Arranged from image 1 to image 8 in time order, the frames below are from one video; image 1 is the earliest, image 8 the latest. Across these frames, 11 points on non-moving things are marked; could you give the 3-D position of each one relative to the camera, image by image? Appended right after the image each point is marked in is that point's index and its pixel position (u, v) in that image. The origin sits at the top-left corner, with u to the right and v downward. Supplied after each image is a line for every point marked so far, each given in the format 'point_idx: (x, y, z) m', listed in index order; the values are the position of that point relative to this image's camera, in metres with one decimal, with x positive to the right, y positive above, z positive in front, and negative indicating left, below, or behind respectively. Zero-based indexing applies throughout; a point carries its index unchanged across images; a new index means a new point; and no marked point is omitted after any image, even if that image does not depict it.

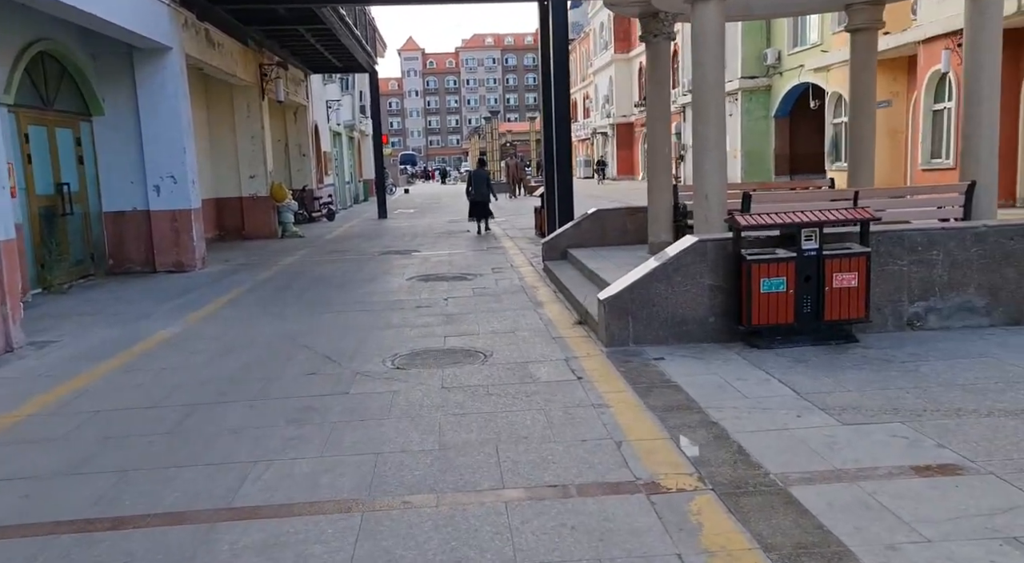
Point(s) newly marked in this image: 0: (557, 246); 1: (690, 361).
0: (+0.7, +0.5, +12.5) m
1: (+1.3, -0.6, +6.5) m
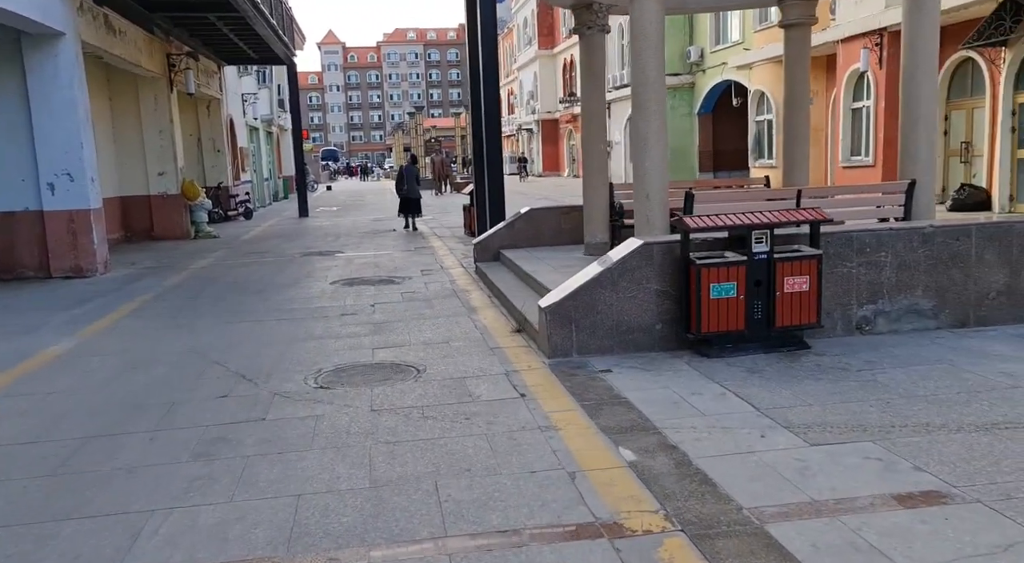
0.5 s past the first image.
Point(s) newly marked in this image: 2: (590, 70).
0: (-0.3, +0.4, +12.0) m
1: (+0.8, -0.6, +6.1) m
2: (+0.9, +2.4, +10.5) m
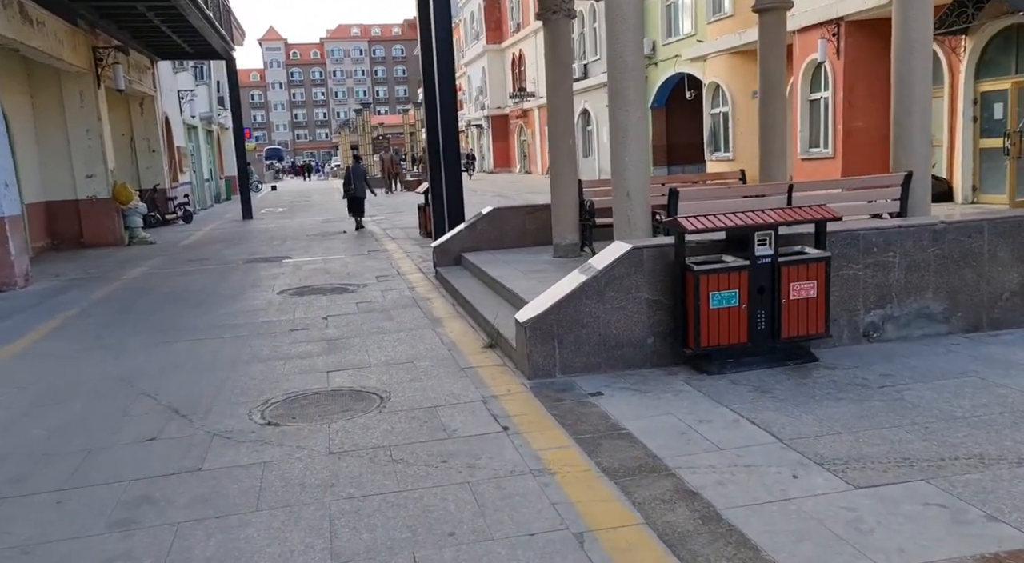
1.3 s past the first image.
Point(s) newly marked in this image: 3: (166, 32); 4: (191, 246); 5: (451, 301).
0: (-0.7, +0.4, +11.2) m
1: (+0.7, -0.7, +5.3) m
2: (+0.5, +2.4, +9.7) m
3: (-7.2, +5.2, +19.2) m
4: (-6.0, +0.6, +17.2) m
5: (-0.6, -0.2, +9.3) m
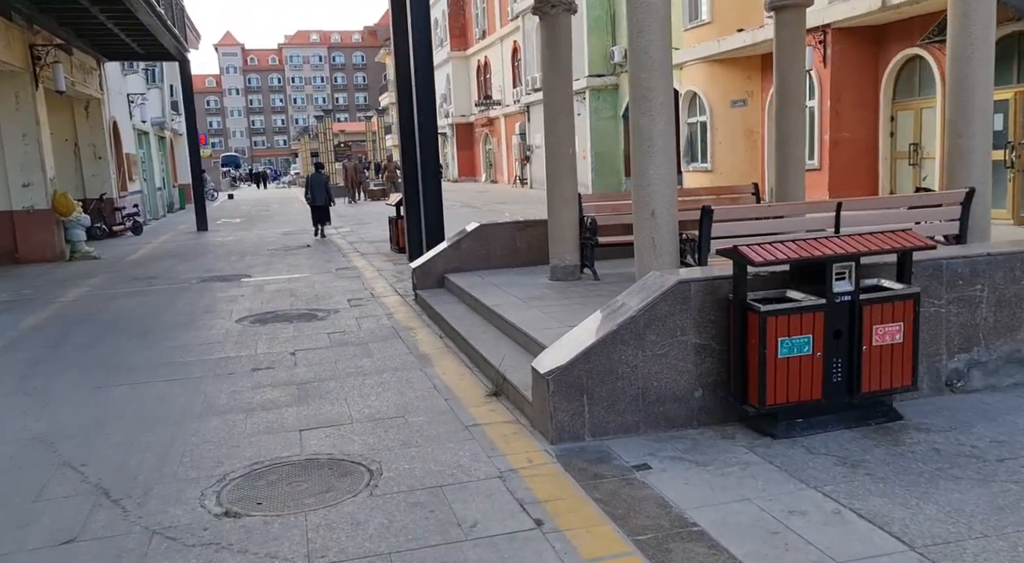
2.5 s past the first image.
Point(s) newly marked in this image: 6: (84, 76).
0: (-0.9, +0.1, +10.1) m
1: (+0.8, -0.9, +4.3) m
2: (+0.4, +2.1, +8.7) m
3: (-7.7, +4.9, +17.8) m
4: (-6.4, +0.3, +15.8) m
5: (-0.7, -0.5, +8.2) m
6: (-8.9, +4.3, +19.2) m
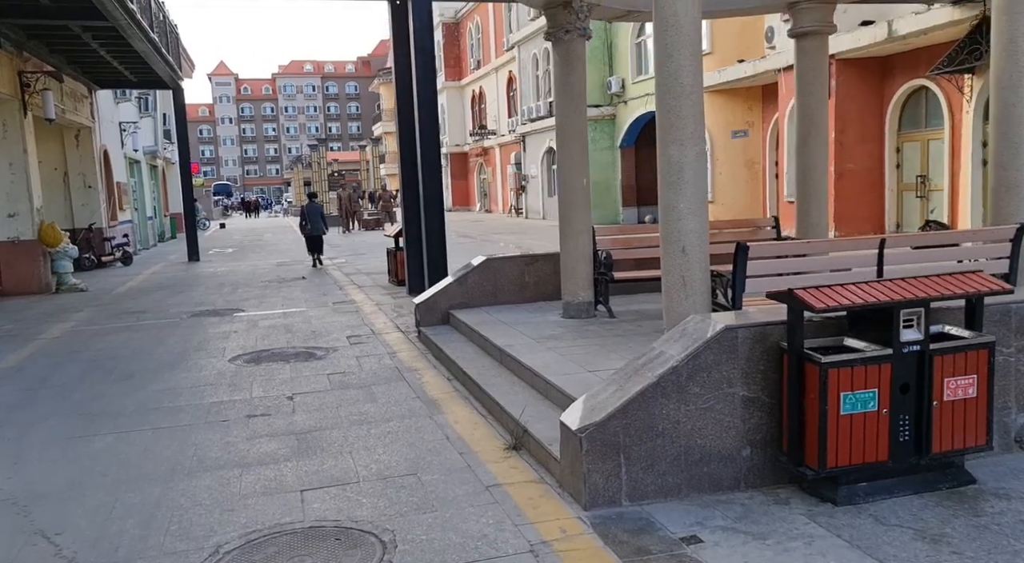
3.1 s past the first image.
0: (-0.8, -0.3, +9.6) m
1: (+1.0, -1.1, +3.8) m
2: (+0.5, +1.8, +8.3) m
3: (-7.7, +4.2, +17.4) m
4: (-6.4, -0.2, +15.3) m
5: (-0.6, -0.8, +7.7) m
6: (-8.9, +3.6, +18.8) m
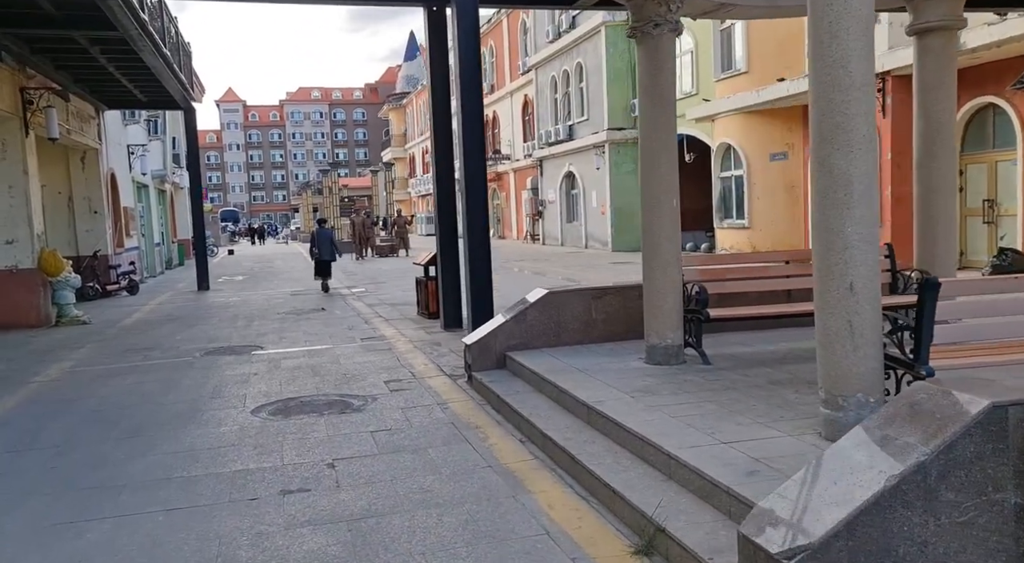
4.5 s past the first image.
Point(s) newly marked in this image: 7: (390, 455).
0: (-0.2, -0.6, +8.3) m
1: (+1.5, -1.2, +2.4) m
2: (+1.1, +1.5, +7.0) m
3: (-7.0, +3.7, +16.2) m
4: (-5.7, -0.7, +14.0) m
5: (0.0, -1.1, +6.4) m
6: (-8.2, +3.0, +17.6) m
7: (-0.8, -1.1, +6.1) m
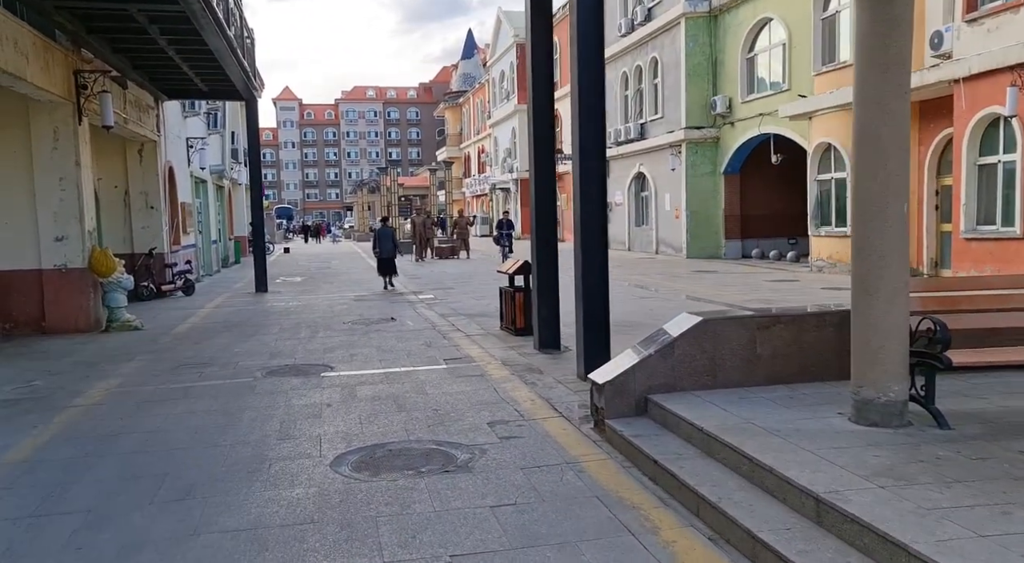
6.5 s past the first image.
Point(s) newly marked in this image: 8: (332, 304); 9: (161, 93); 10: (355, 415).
0: (+0.8, -0.8, +6.5) m
1: (+2.2, -1.4, +0.6) m
2: (+2.1, +1.3, +5.2) m
3: (-5.5, +3.6, +14.8) m
4: (-4.4, -0.8, +12.5) m
5: (+0.9, -1.2, +4.6) m
6: (-6.6, +3.0, +16.3) m
7: (+0.1, -1.3, +4.4) m
8: (-3.5, -0.5, +17.9) m
9: (-6.9, +3.7, +18.1) m
10: (-1.3, -1.1, +7.7) m
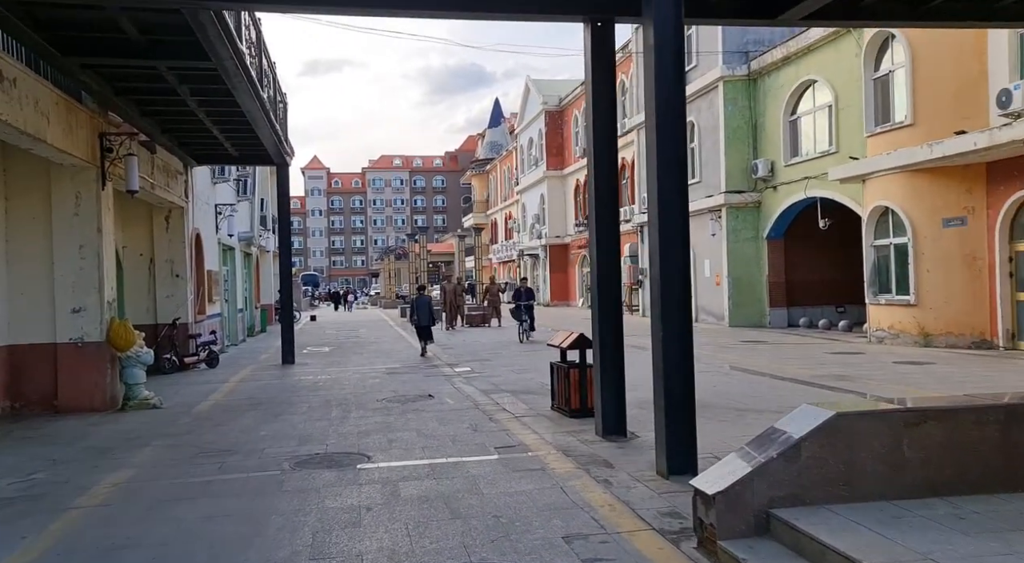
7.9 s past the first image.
0: (+1.3, -1.3, +5.3) m
1: (+2.6, -1.5, -0.8) m
2: (+2.6, +0.9, +4.0) m
3: (-4.7, +2.5, +14.0) m
4: (-3.7, -1.7, +11.4) m
5: (+1.4, -1.6, +3.3) m
6: (-5.8, +1.8, +15.4) m
7: (+0.5, -1.6, +3.1) m
8: (-2.7, -1.8, +16.7) m
9: (-6.1, +2.4, +17.3) m
10: (-0.7, -1.7, +6.4) m
